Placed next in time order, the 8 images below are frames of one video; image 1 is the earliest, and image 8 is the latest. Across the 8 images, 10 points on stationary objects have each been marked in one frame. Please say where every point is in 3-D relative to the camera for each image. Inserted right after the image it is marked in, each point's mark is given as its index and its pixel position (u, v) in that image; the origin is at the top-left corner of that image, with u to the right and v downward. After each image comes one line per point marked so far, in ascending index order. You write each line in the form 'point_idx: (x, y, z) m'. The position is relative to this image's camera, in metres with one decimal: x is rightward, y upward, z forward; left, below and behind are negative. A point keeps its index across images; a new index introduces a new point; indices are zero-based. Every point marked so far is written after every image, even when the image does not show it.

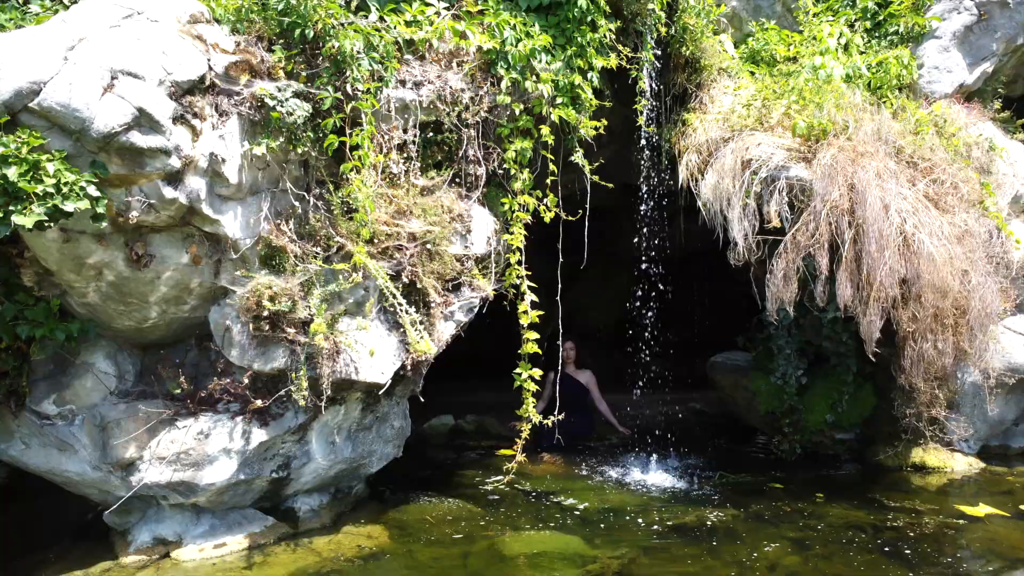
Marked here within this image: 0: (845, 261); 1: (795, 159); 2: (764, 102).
0: (+1.6, +0.1, +3.8) m
1: (+1.5, +0.7, +4.1) m
2: (+1.4, +1.0, +4.4) m
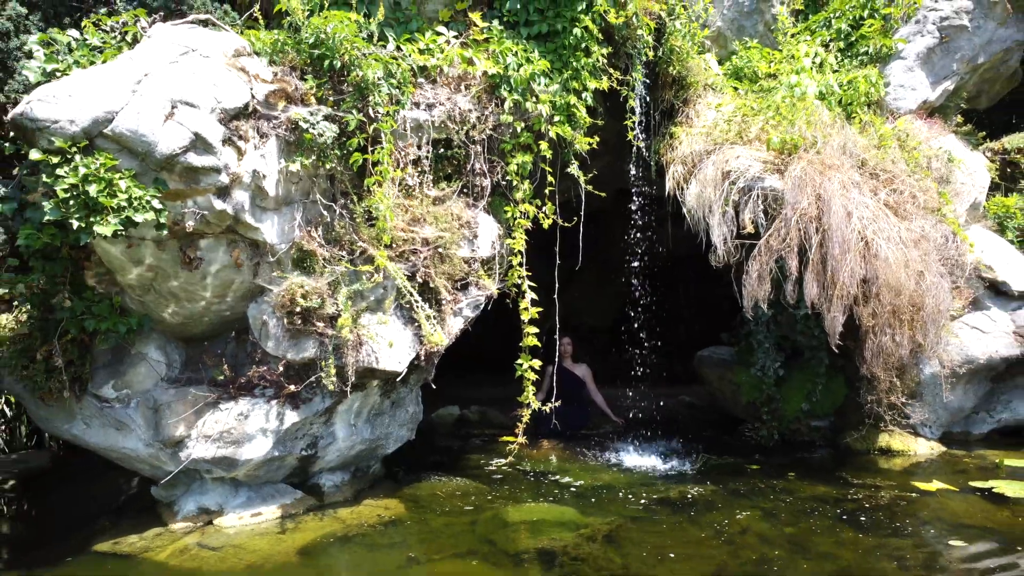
0: (+1.6, +0.1, +4.3) m
1: (+1.5, +0.7, +4.6) m
2: (+1.4, +1.0, +4.9) m
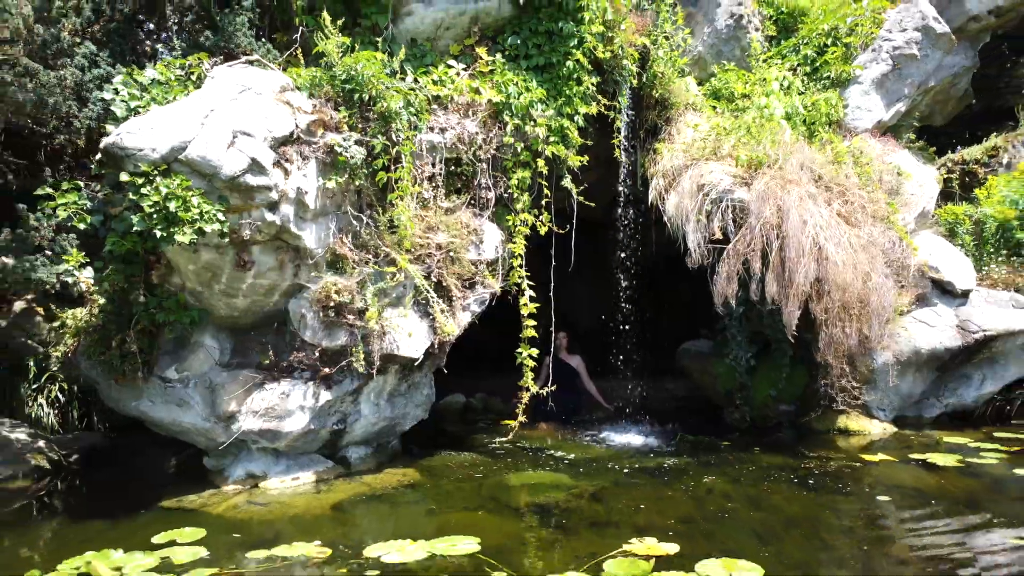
0: (+1.6, +0.1, +5.0) m
1: (+1.5, +0.7, +5.2) m
2: (+1.4, +1.1, +5.6) m
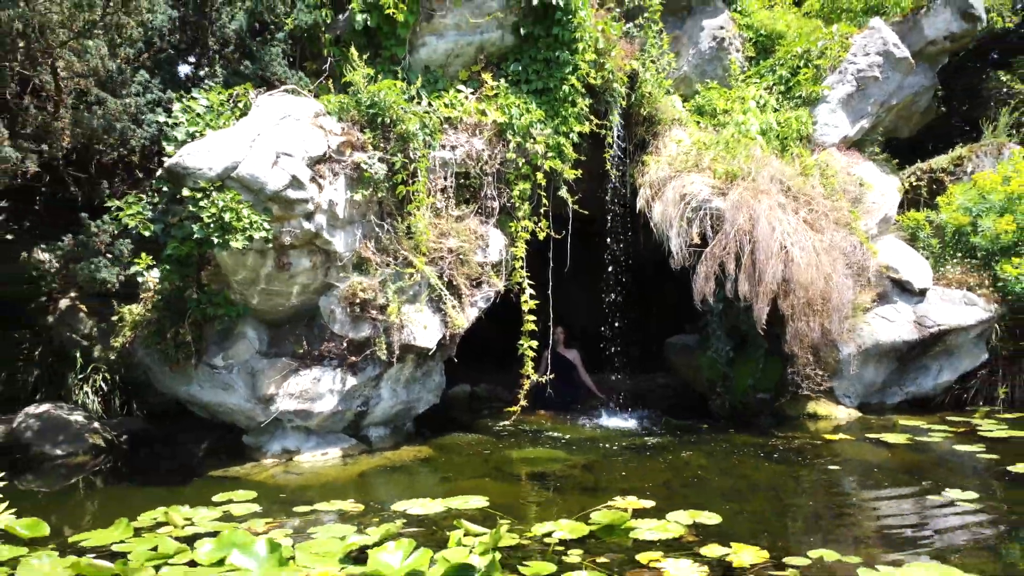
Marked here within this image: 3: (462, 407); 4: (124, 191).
0: (+1.6, +0.2, +5.6) m
1: (+1.5, +0.7, +5.9) m
2: (+1.4, +1.1, +6.2) m
3: (-0.4, -1.0, +7.0) m
4: (-2.6, +0.7, +5.4) m
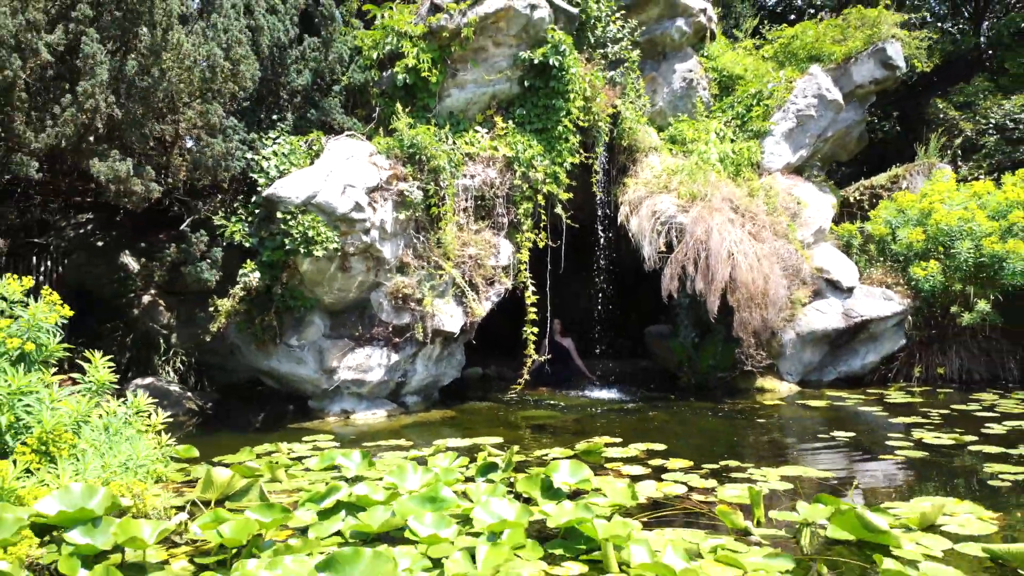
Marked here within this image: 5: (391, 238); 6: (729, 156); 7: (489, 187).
0: (+1.7, +0.2, +7.2) m
1: (+1.6, +0.7, +7.4) m
2: (+1.5, +1.1, +7.8) m
3: (-0.4, -1.0, +8.5) m
4: (-2.6, +0.7, +7.0) m
5: (-1.0, +0.4, +6.6) m
6: (+2.2, +1.3, +8.1) m
7: (-0.2, +0.9, +7.1) m
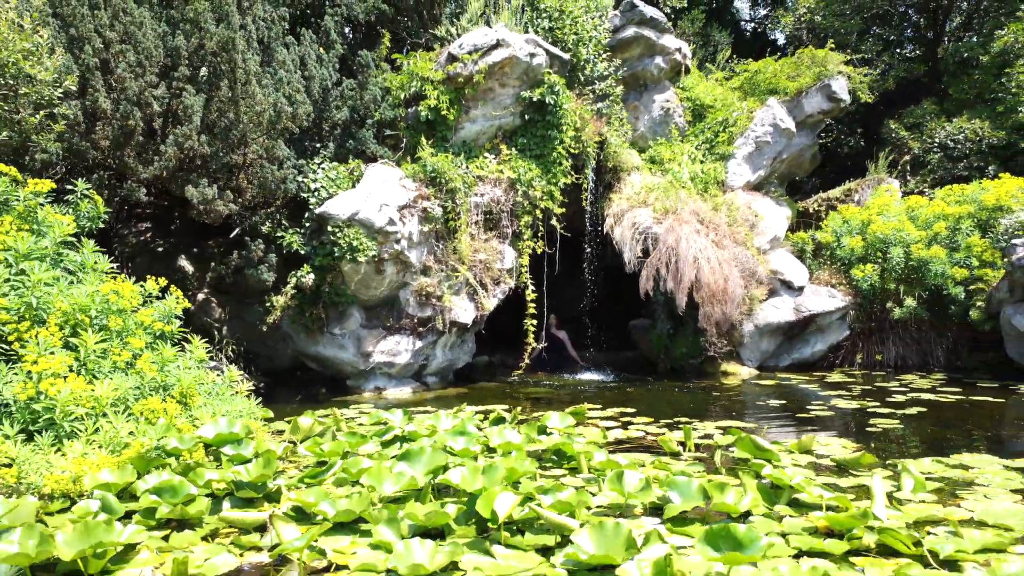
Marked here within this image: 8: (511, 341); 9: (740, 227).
0: (+1.7, +0.2, +8.6) m
1: (+1.6, +0.7, +8.9) m
2: (+1.5, +1.1, +9.2) m
3: (-0.3, -1.0, +10.0) m
4: (-2.5, +0.7, +8.5) m
5: (-1.0, +0.4, +8.0) m
6: (+2.2, +1.3, +9.5) m
7: (-0.2, +0.9, +8.5) m
8: (0.0, -0.7, +11.6) m
9: (+2.6, +0.7, +9.3) m
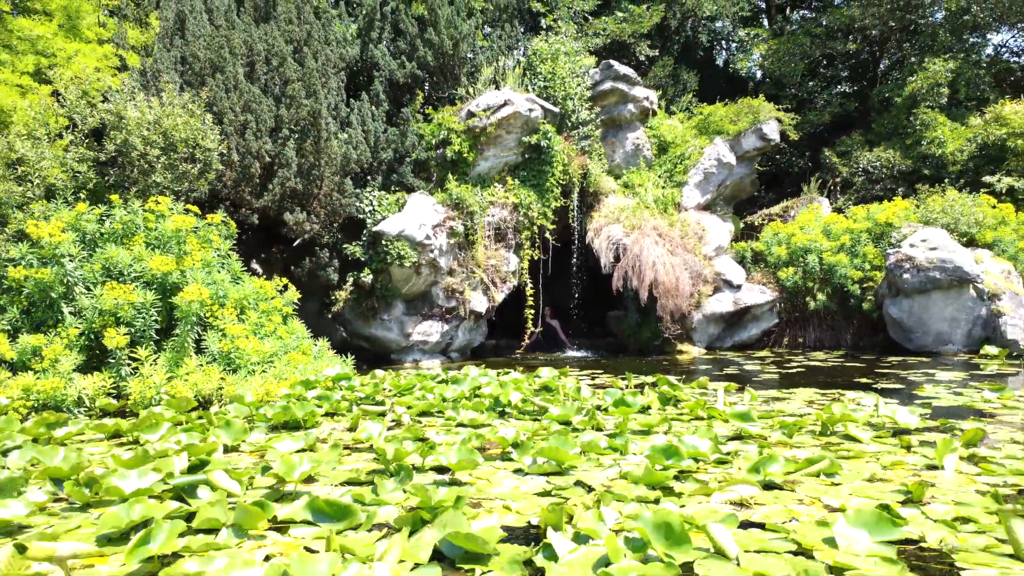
0: (+1.8, +0.2, +11.4) m
1: (+1.6, +0.8, +11.7) m
2: (+1.6, +1.1, +12.0) m
3: (-0.3, -1.0, +12.8) m
4: (-2.5, +0.7, +11.2) m
5: (-0.9, +0.5, +10.8) m
6: (+2.3, +1.4, +12.3) m
7: (-0.1, +0.9, +11.3) m
8: (0.0, -0.7, +14.4) m
9: (+2.7, +0.7, +12.0) m
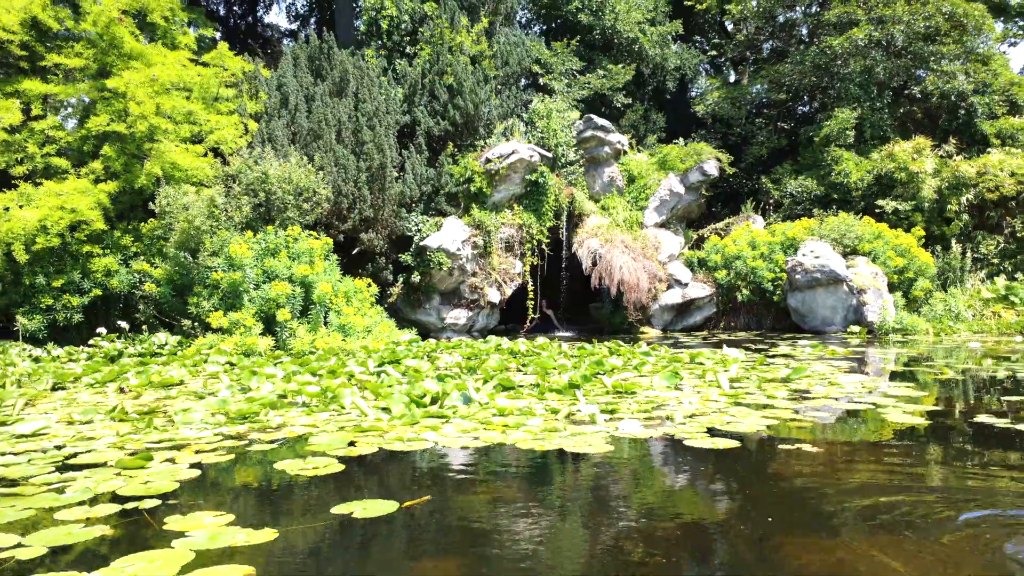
0: (+1.9, +0.3, +15.7) m
1: (+1.7, +0.8, +16.0) m
2: (+1.7, +1.2, +16.3) m
3: (-0.2, -0.9, +17.1) m
4: (-2.4, +0.8, +15.5) m
5: (-0.8, +0.5, +15.1) m
6: (+2.4, +1.4, +16.6) m
7: (0.0, +1.0, +15.6) m
8: (+0.1, -0.6, +18.7) m
9: (+2.8, +0.8, +16.3) m
